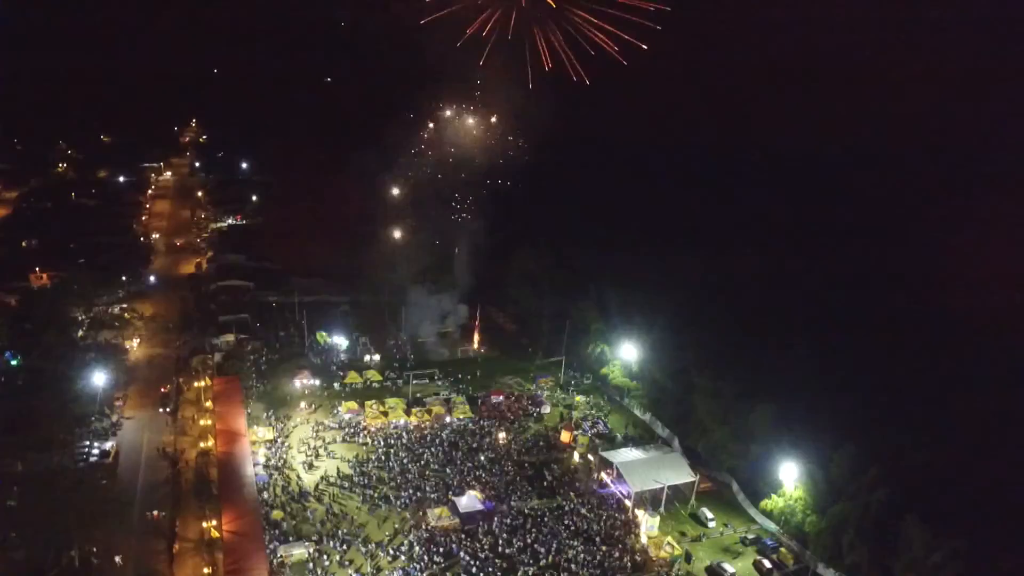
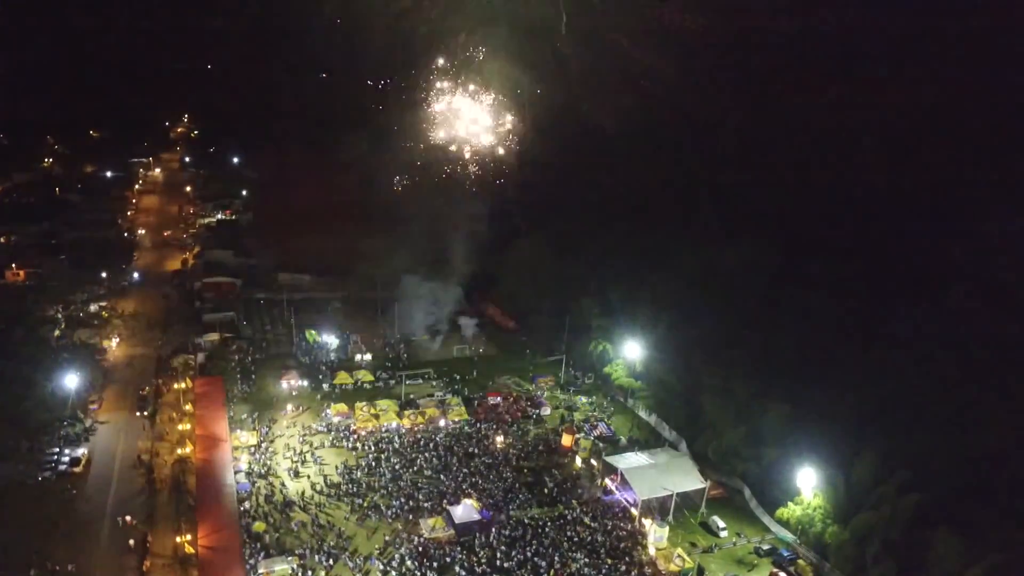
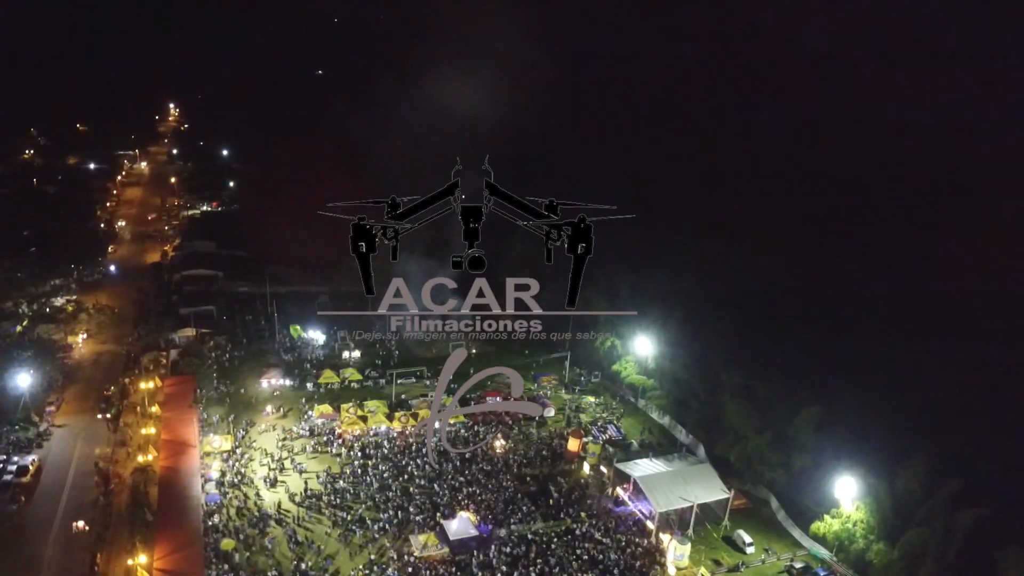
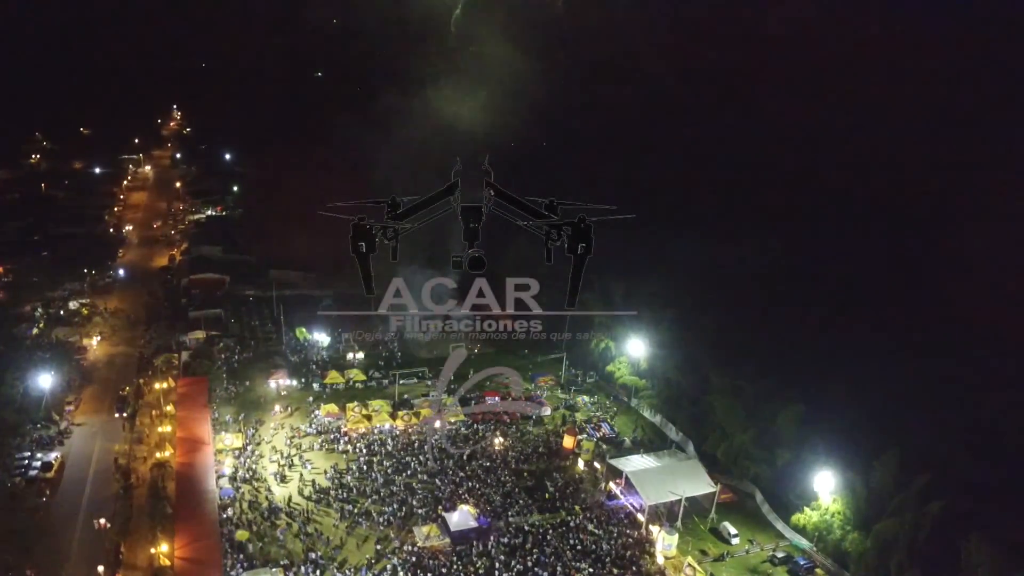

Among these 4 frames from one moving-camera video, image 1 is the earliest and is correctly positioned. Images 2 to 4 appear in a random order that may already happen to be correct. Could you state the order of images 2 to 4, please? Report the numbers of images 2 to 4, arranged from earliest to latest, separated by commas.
2, 4, 3
